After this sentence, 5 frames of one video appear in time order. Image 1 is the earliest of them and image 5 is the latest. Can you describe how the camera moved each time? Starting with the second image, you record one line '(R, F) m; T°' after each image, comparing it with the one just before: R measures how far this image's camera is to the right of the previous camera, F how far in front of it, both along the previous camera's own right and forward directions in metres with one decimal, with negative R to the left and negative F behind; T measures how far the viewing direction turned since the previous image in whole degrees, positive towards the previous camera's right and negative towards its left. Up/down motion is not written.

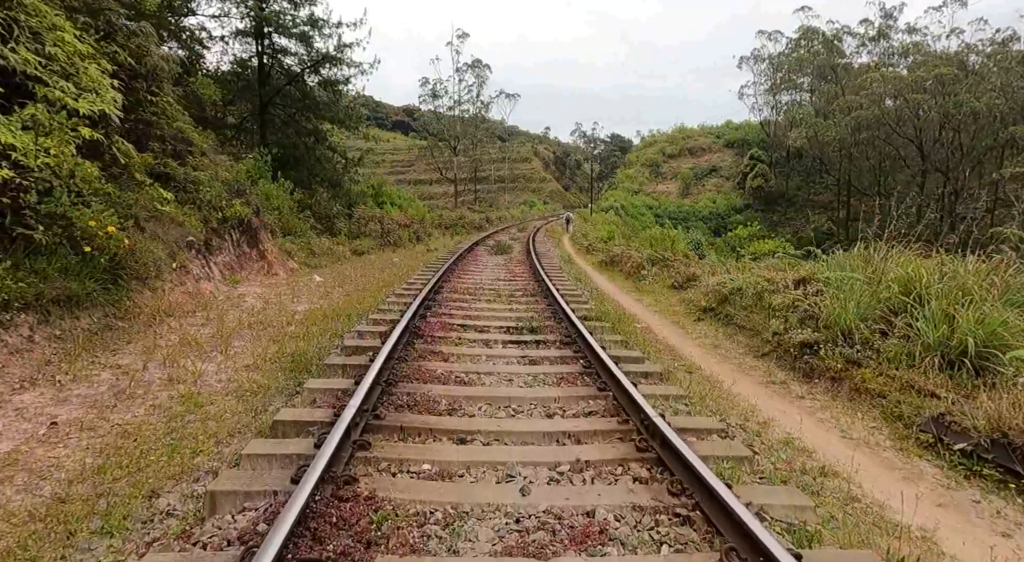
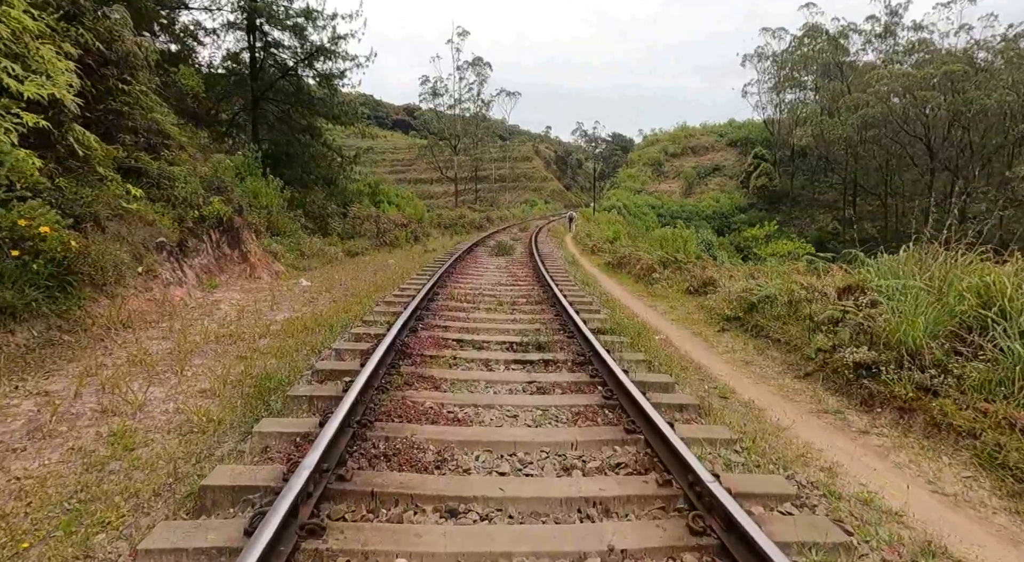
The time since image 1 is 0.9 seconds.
(0.0, +0.8) m; 0°
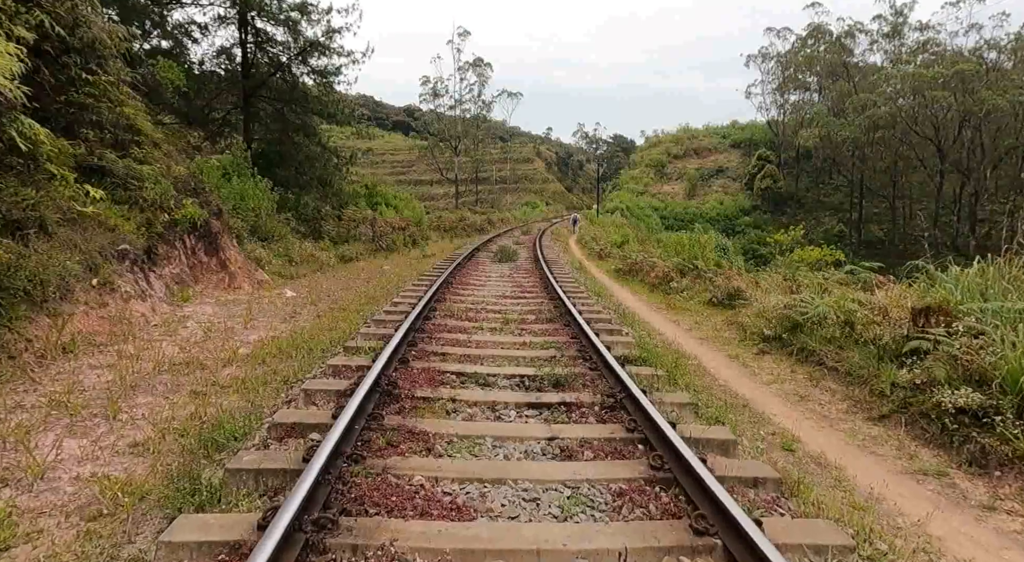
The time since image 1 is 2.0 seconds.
(-0.1, +0.9) m; 0°
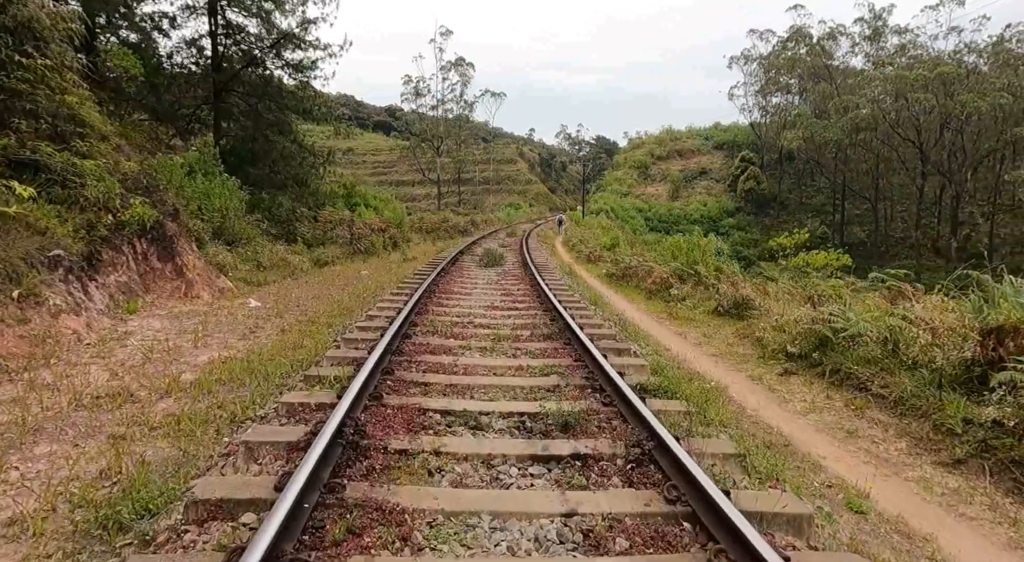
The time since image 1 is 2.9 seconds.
(-0.1, +0.8) m; +2°
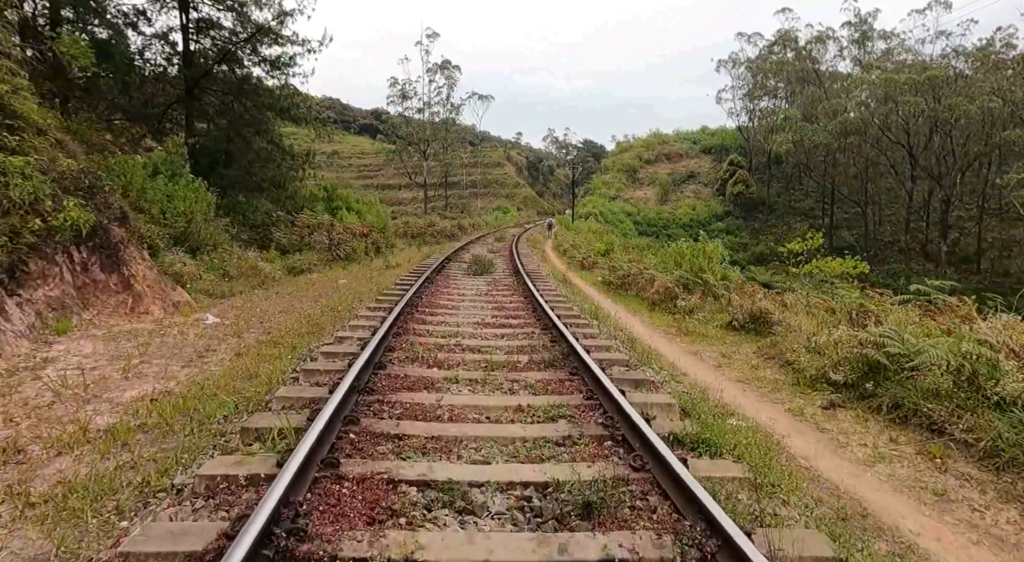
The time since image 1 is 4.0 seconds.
(-0.1, +0.9) m; +1°
